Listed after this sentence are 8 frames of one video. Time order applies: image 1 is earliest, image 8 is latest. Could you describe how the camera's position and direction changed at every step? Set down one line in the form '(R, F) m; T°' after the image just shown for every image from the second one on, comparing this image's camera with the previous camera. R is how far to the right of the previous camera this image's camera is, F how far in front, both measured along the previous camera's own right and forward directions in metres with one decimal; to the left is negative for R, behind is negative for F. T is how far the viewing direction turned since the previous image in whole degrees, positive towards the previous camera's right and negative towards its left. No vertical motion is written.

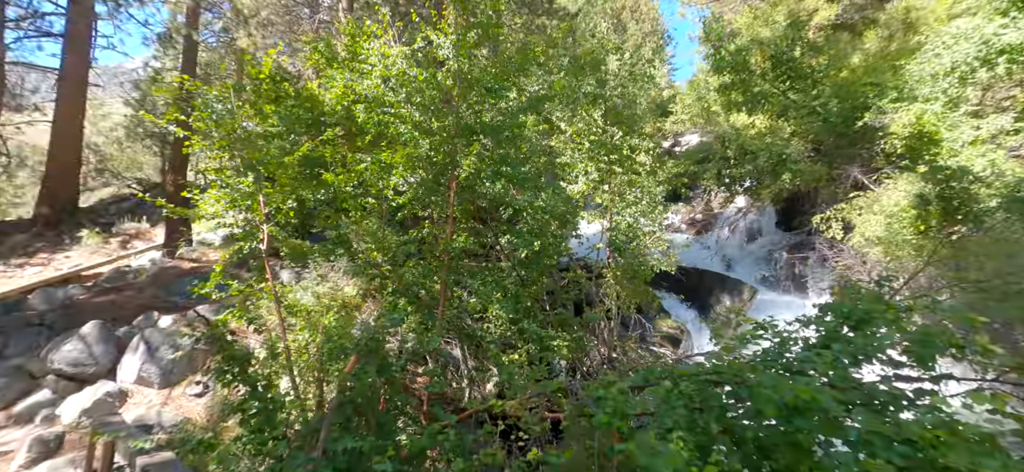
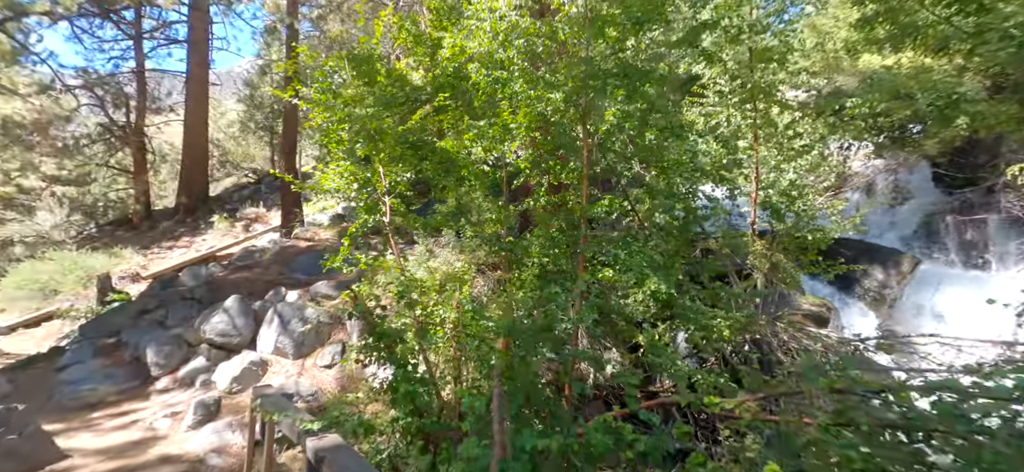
(-0.3, +0.3) m; -10°
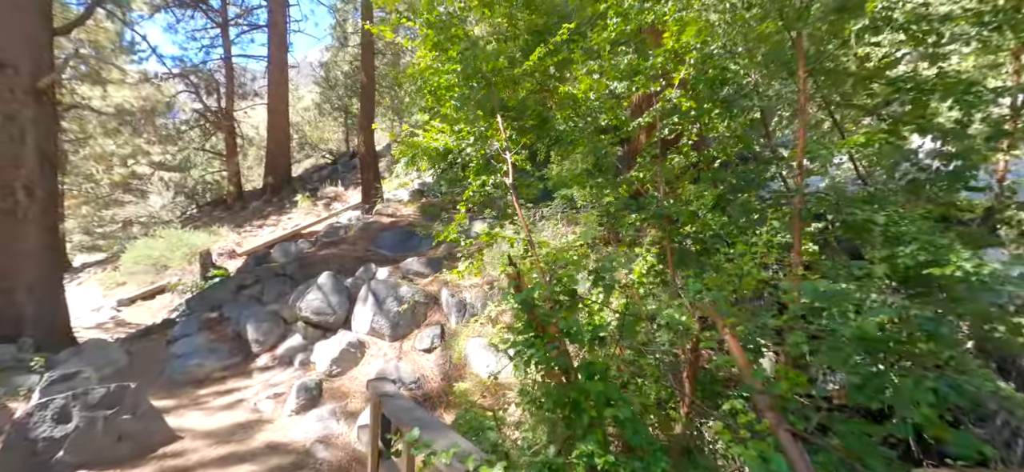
(-0.5, +0.6) m; -8°
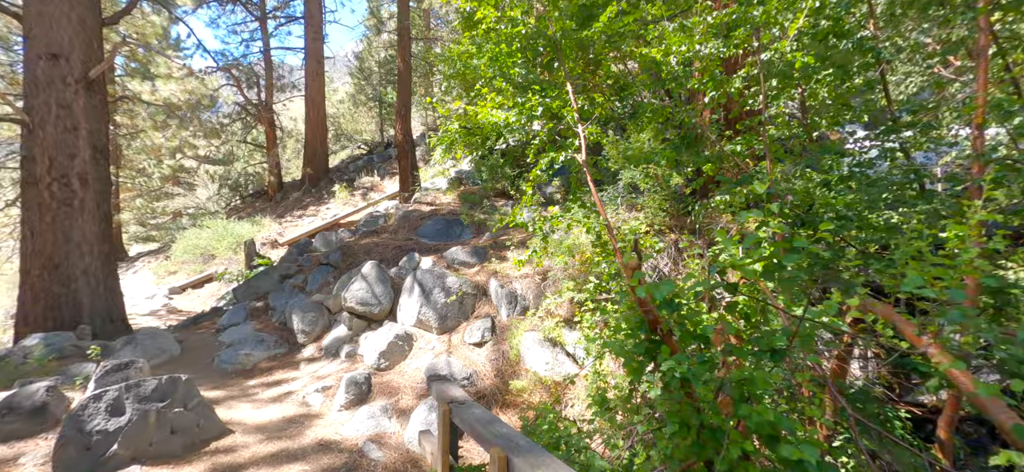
(-0.2, +0.3) m; -4°
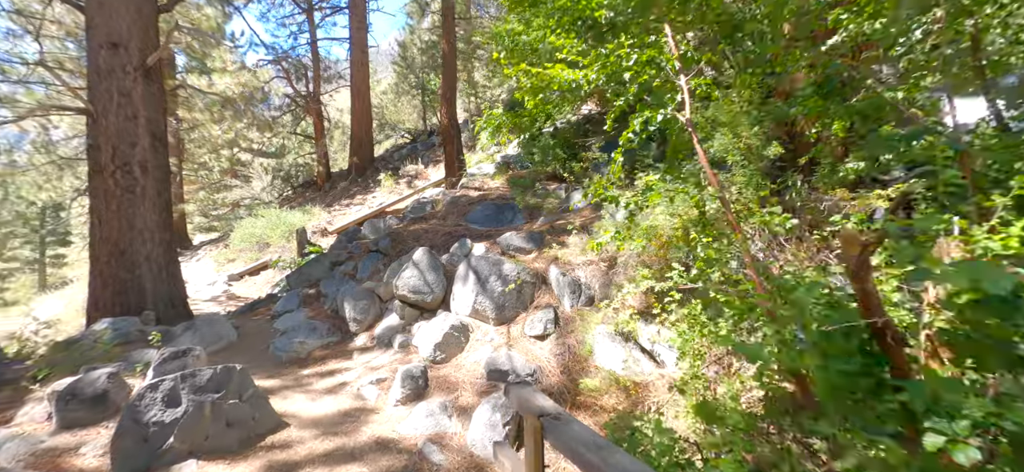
(-0.2, +0.4) m; -5°
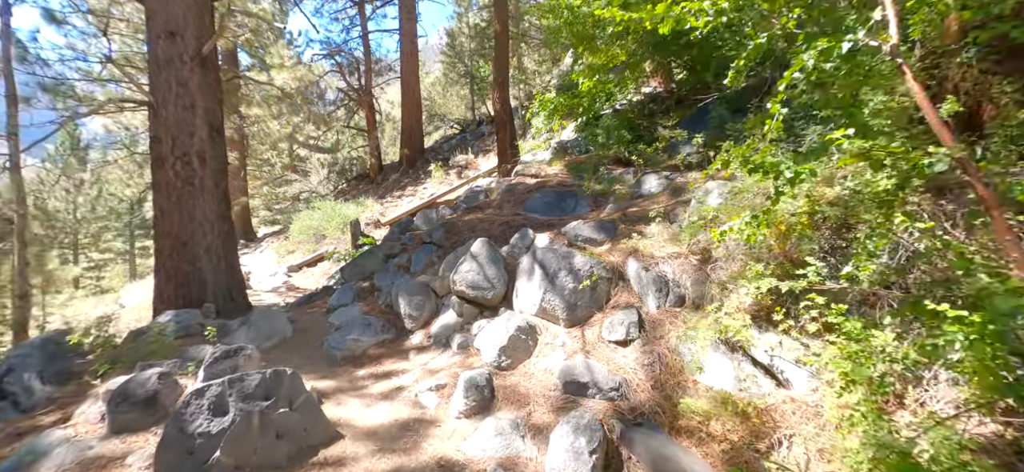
(-0.2, +0.5) m; -6°
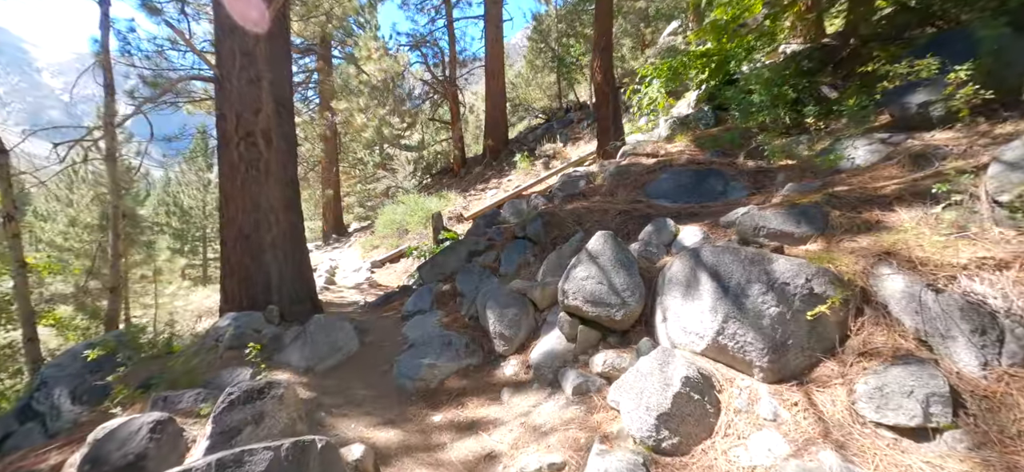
(-0.4, +1.5) m; -10°
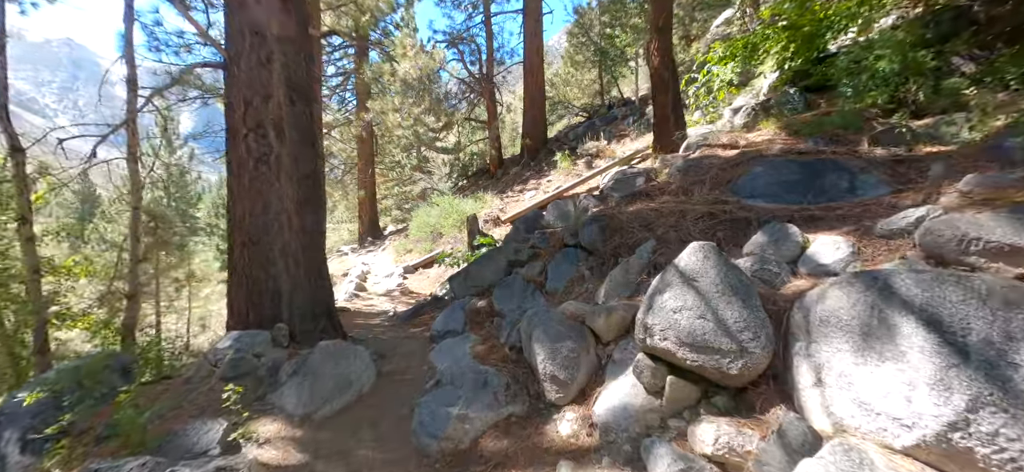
(-0.1, +1.0) m; -4°
